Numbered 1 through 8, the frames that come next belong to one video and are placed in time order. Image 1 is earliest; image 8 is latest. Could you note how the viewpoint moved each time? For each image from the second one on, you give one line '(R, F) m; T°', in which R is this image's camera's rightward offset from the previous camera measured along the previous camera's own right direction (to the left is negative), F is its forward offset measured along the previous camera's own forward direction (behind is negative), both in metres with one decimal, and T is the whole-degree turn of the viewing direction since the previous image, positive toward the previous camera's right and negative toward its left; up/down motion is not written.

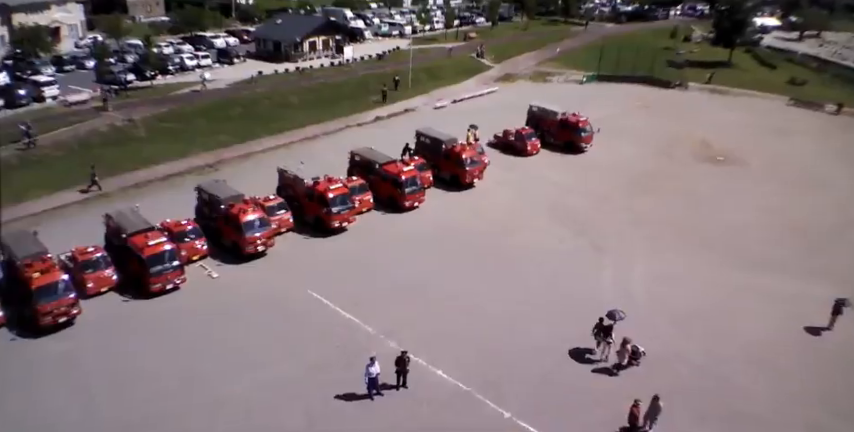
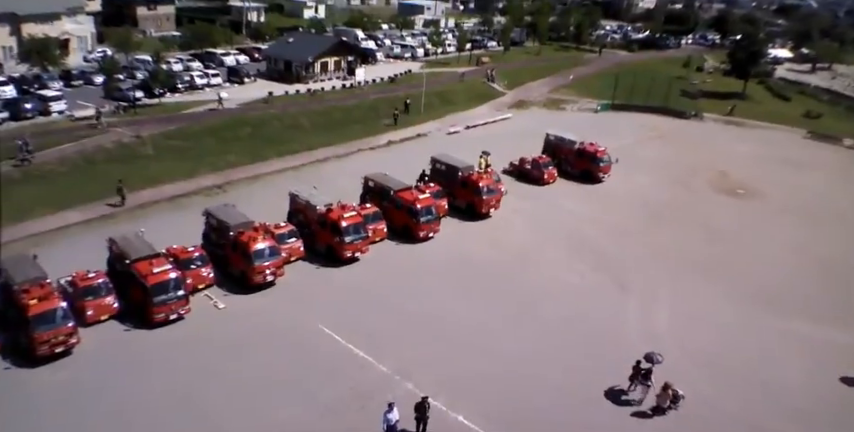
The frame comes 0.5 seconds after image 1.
(-0.6, +1.0) m; 0°
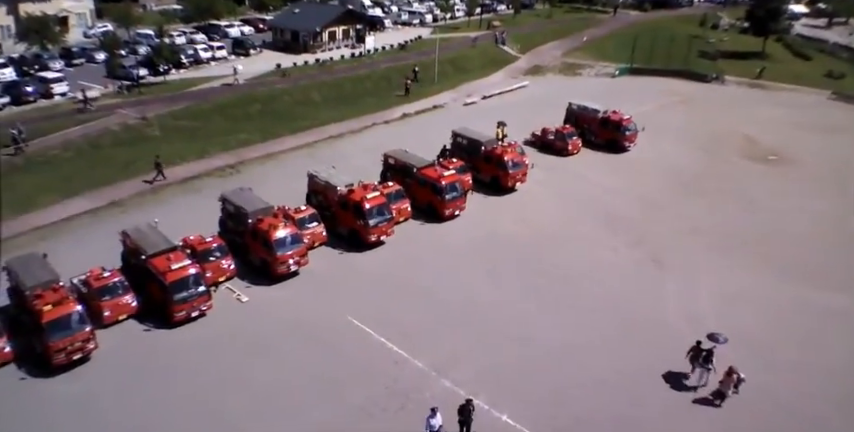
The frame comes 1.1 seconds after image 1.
(-0.7, +1.2) m; 0°
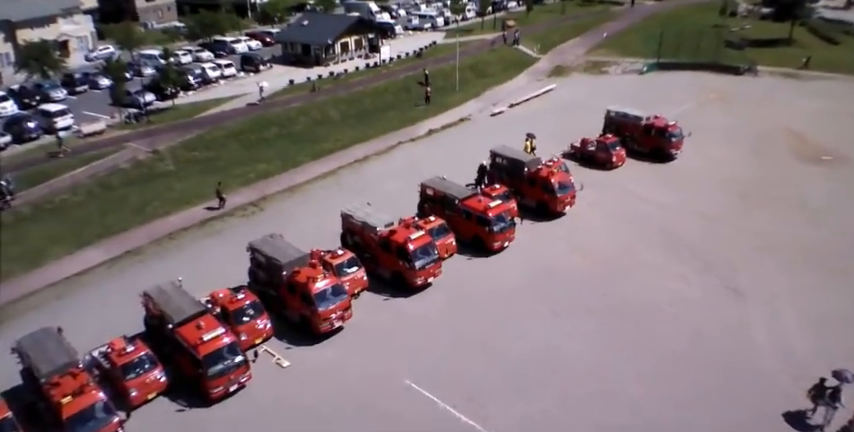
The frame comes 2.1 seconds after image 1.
(-1.3, +2.2) m; 0°
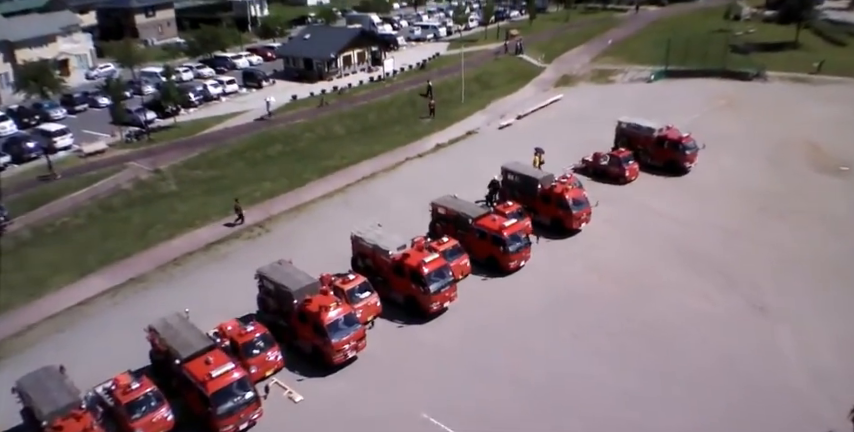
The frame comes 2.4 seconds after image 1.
(-0.3, +0.7) m; 0°
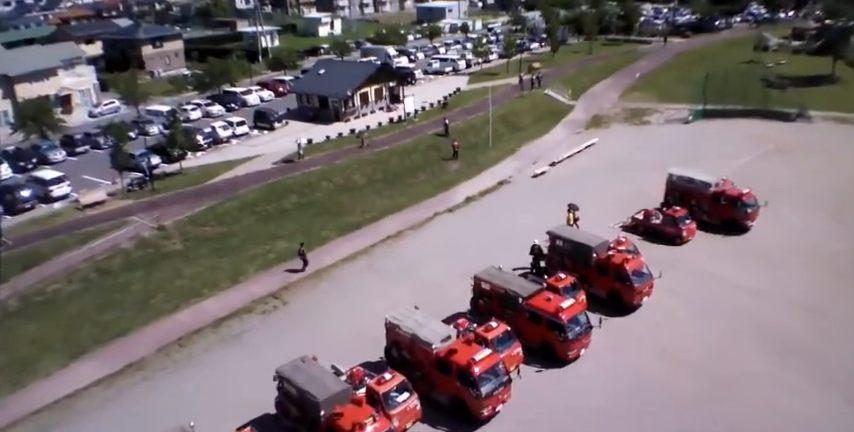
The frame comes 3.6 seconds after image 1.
(-1.1, +2.9) m; 0°
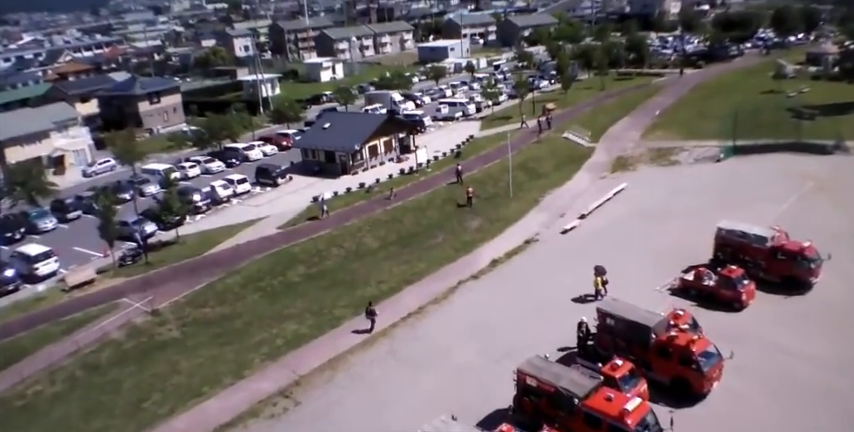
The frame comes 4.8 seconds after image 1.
(-0.6, +2.7) m; 0°
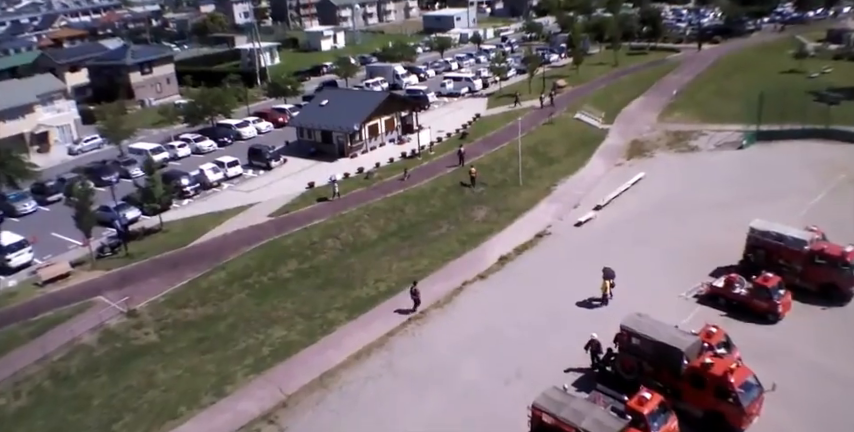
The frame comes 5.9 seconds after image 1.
(0.0, +2.3) m; 0°
